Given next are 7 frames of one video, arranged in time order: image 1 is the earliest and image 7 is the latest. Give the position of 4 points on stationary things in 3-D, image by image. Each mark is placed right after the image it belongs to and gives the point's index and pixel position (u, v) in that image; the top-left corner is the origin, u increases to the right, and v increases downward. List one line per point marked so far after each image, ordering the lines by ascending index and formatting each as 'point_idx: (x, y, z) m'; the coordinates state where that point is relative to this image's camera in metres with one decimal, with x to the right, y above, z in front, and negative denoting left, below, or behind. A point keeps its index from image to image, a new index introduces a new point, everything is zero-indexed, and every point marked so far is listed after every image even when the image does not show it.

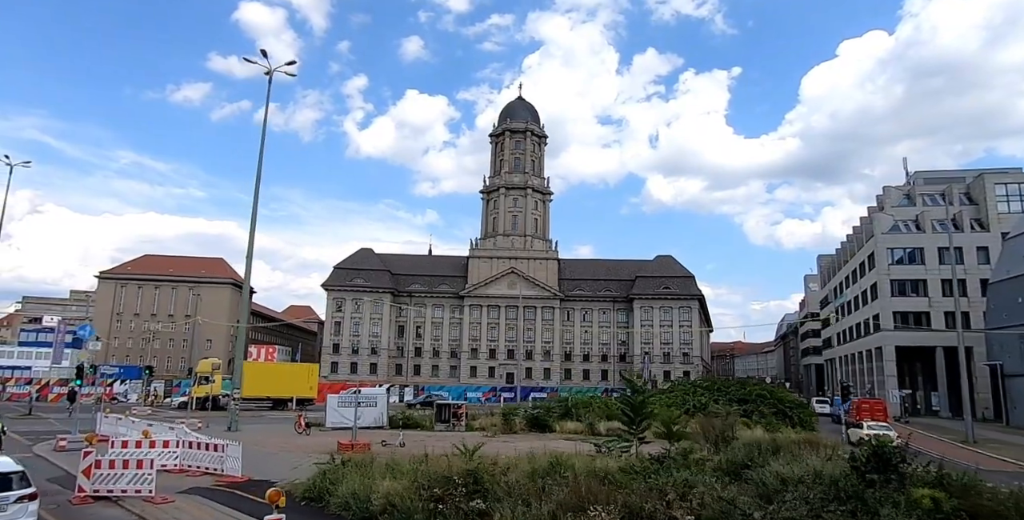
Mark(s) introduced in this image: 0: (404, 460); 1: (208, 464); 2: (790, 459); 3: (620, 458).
0: (-2.5, -4.8, +16.3) m
1: (-7.8, -5.2, +17.6) m
2: (+6.5, -4.6, +15.9) m
3: (+2.8, -5.1, +17.3) m
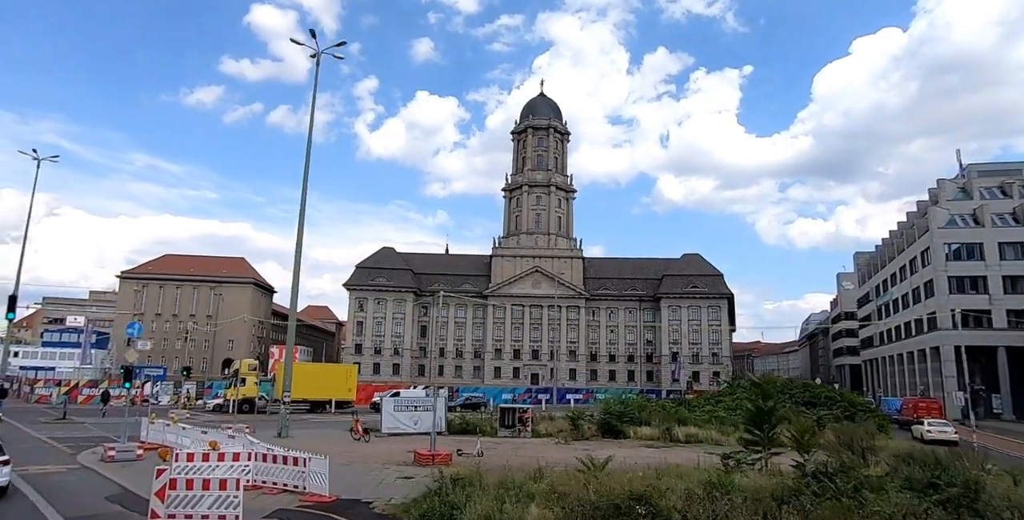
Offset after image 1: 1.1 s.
0: (+0.2, -4.5, +13.9) m
1: (-5.0, -4.9, +15.3) m
2: (+9.2, -4.3, +13.4) m
3: (+5.5, -4.7, +14.9) m
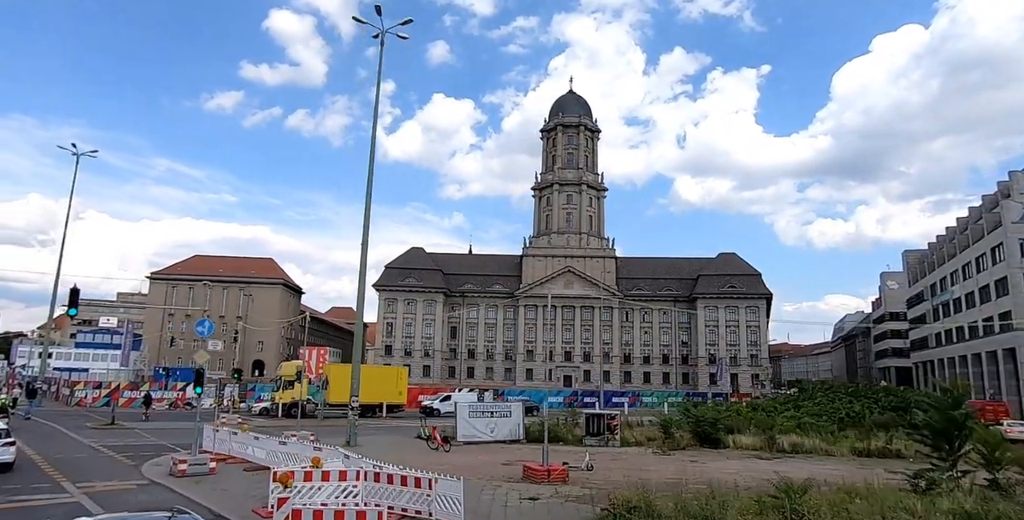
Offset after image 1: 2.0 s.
0: (+3.2, -4.1, +11.4) m
1: (-2.0, -4.6, +12.9) m
2: (+12.2, -3.9, +10.7) m
3: (+8.6, -4.3, +12.2) m
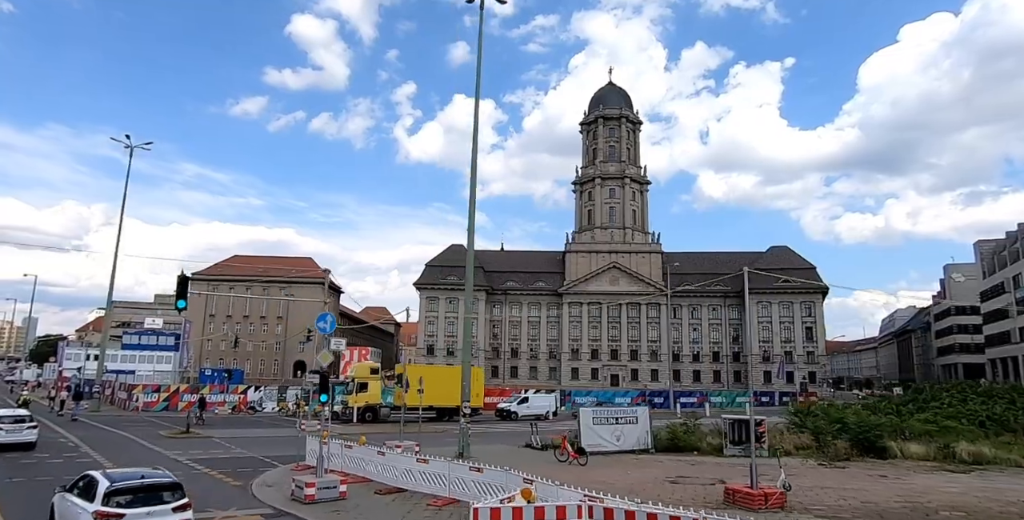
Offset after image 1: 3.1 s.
0: (+7.2, -3.5, +7.9) m
1: (+2.1, -4.1, +9.6) m
2: (+16.1, -3.2, +6.9) m
3: (+12.6, -3.7, +8.6) m
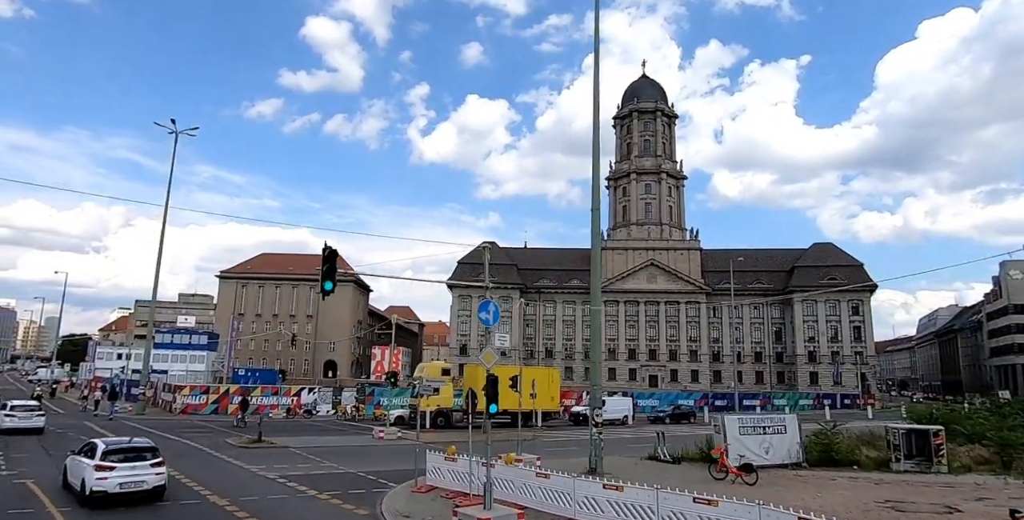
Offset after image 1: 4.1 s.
0: (+10.9, -3.0, +4.4) m
1: (+5.8, -3.6, +6.2) m
2: (+19.8, -2.7, +3.2) m
3: (+16.2, -3.2, +5.0) m
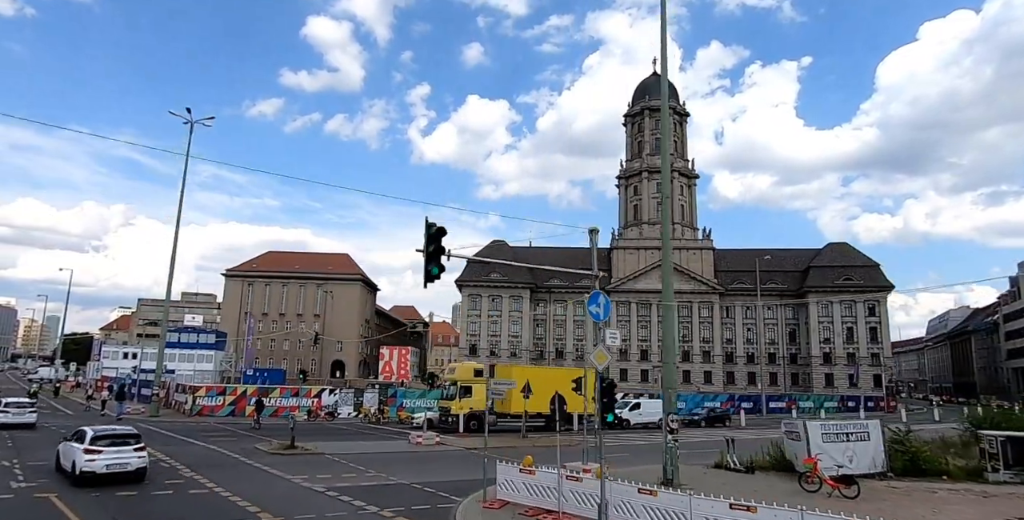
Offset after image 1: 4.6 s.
0: (+12.6, -2.8, +2.7) m
1: (+7.5, -3.4, +4.5) m
2: (+21.5, -2.5, +1.5) m
3: (+18.0, -3.0, +3.3) m
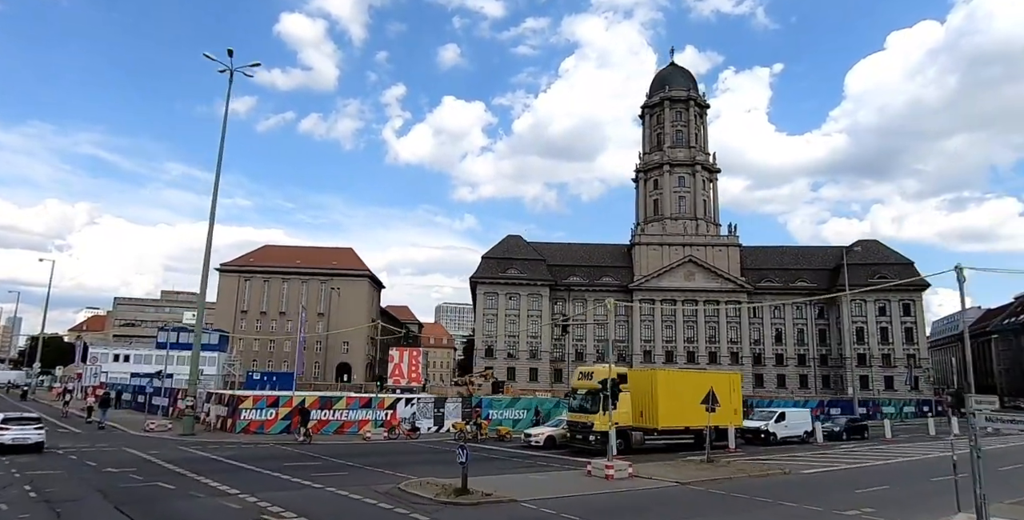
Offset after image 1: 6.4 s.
0: (+19.6, -1.9, -3.8) m
1: (+14.4, -2.4, -2.2) m
2: (+28.6, -1.6, -4.6) m
3: (+25.0, -2.1, -3.0) m
